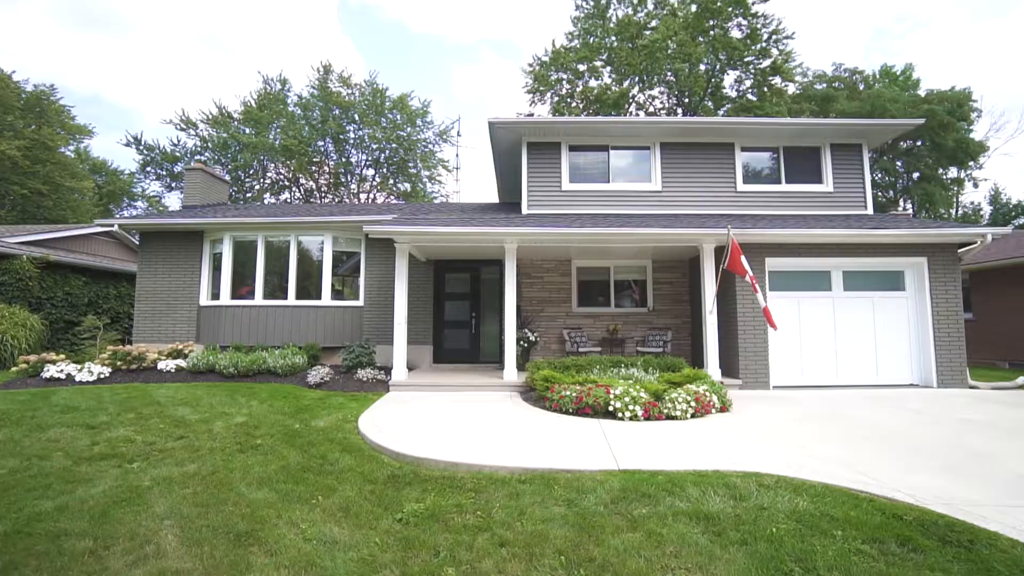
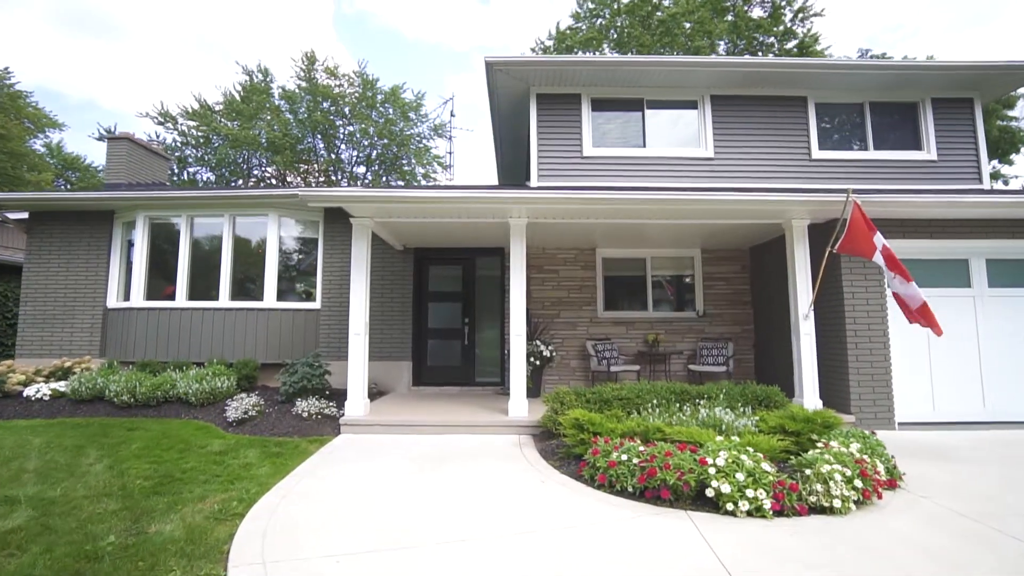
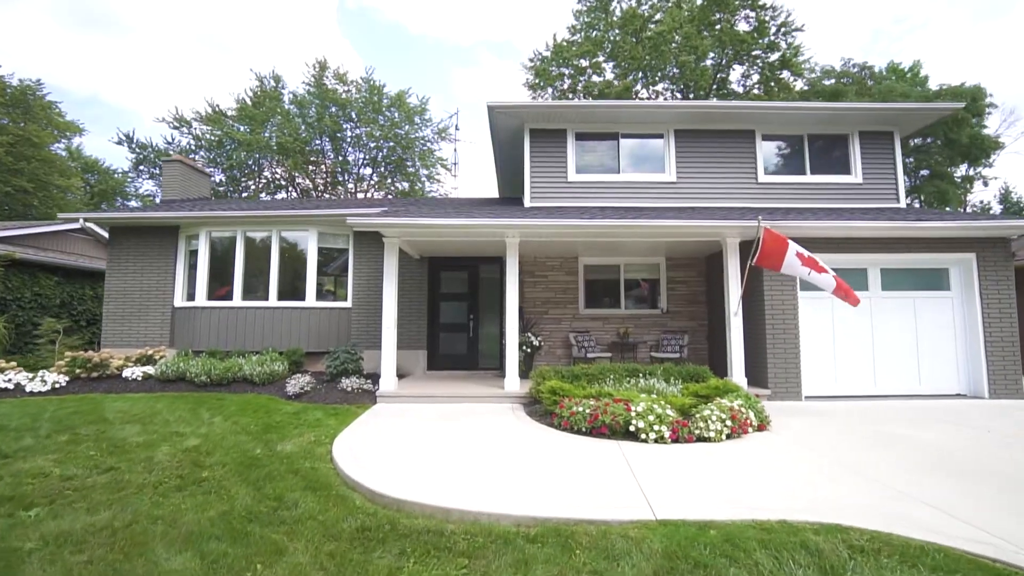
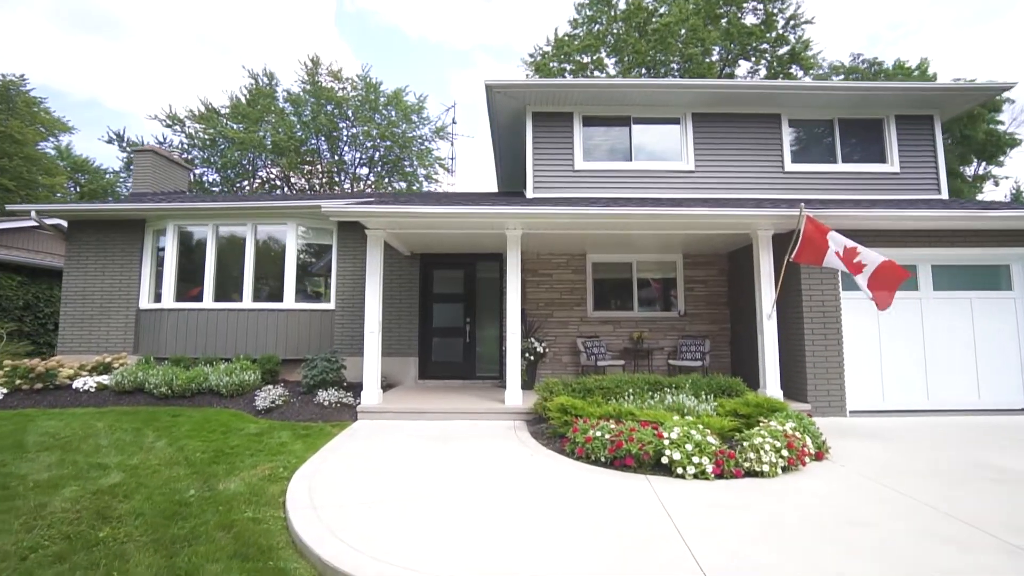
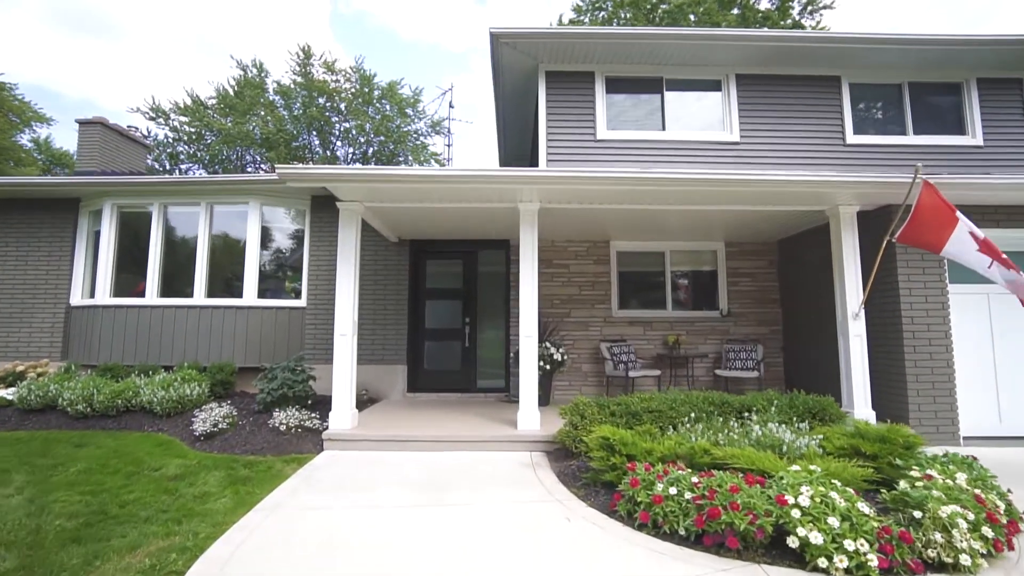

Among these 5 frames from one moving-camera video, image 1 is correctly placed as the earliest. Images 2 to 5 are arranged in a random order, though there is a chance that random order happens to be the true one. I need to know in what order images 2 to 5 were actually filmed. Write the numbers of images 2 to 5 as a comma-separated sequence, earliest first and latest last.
3, 4, 2, 5
